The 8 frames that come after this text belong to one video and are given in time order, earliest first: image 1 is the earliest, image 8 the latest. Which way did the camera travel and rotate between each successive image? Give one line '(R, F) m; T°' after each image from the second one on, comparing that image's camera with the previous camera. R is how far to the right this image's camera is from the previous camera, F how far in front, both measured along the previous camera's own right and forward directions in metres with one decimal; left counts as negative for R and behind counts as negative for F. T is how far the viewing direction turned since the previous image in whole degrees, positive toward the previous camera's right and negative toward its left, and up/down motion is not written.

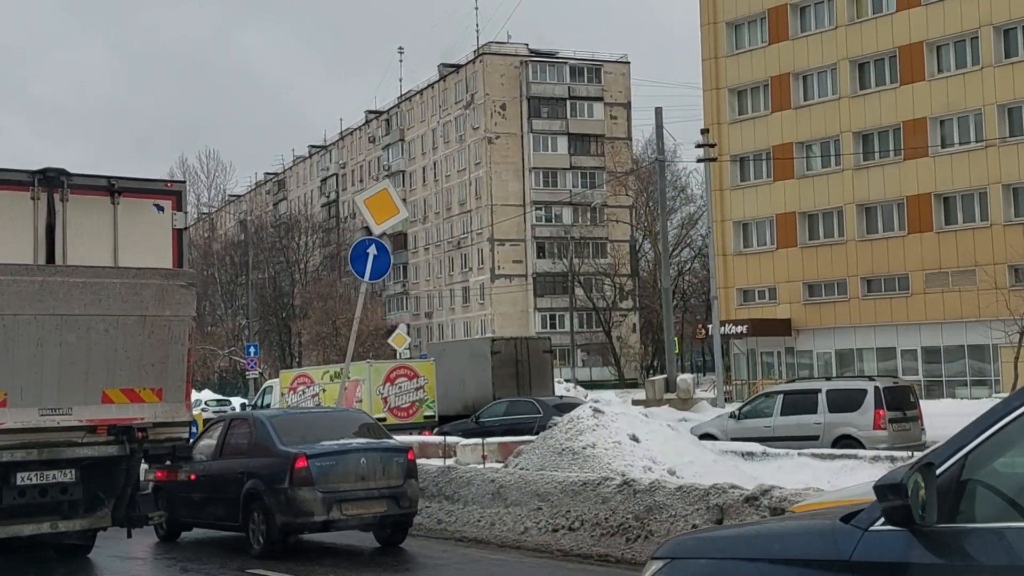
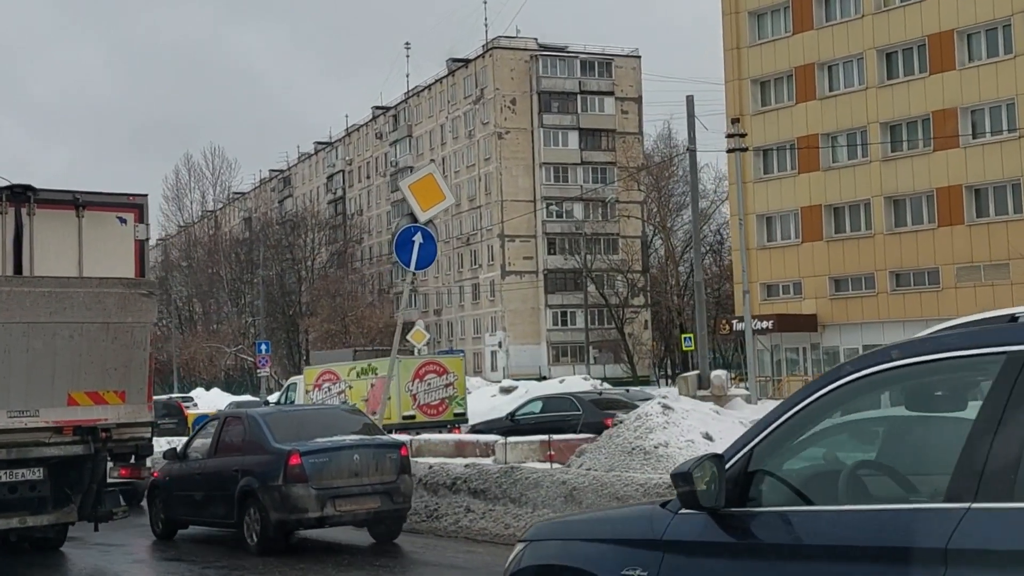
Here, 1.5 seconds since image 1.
(-0.6, +0.8) m; 0°
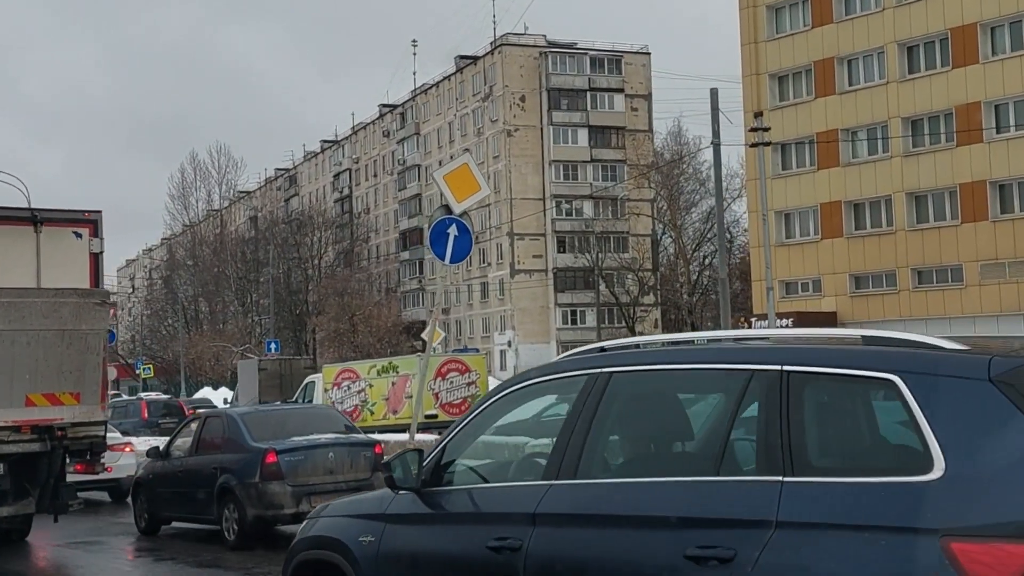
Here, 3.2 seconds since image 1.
(-0.4, +0.5) m; 0°
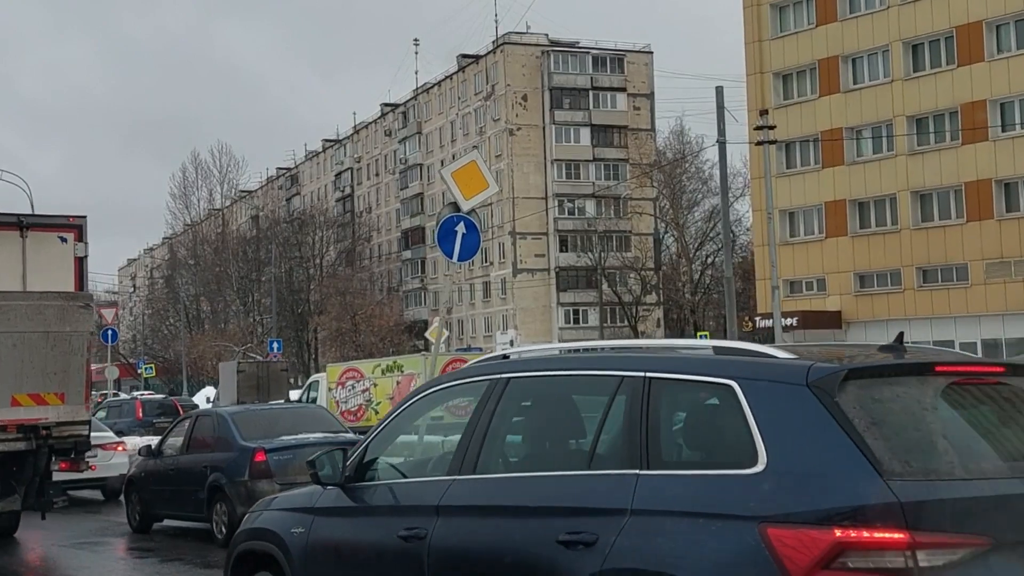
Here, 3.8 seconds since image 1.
(-0.1, +0.1) m; 0°
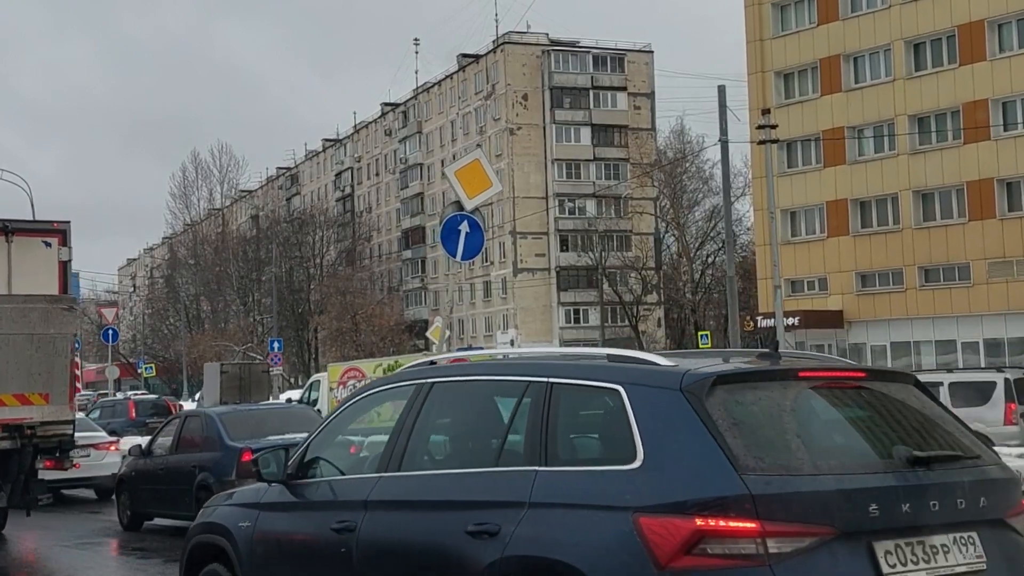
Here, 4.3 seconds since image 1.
(0.0, +0.1) m; 0°
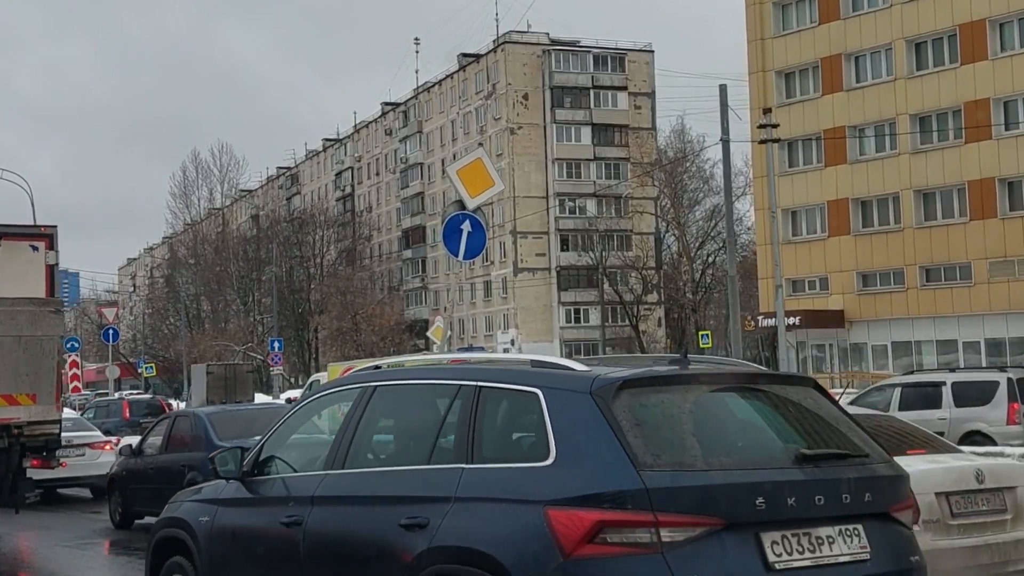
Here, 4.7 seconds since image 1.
(0.0, 0.0) m; 0°
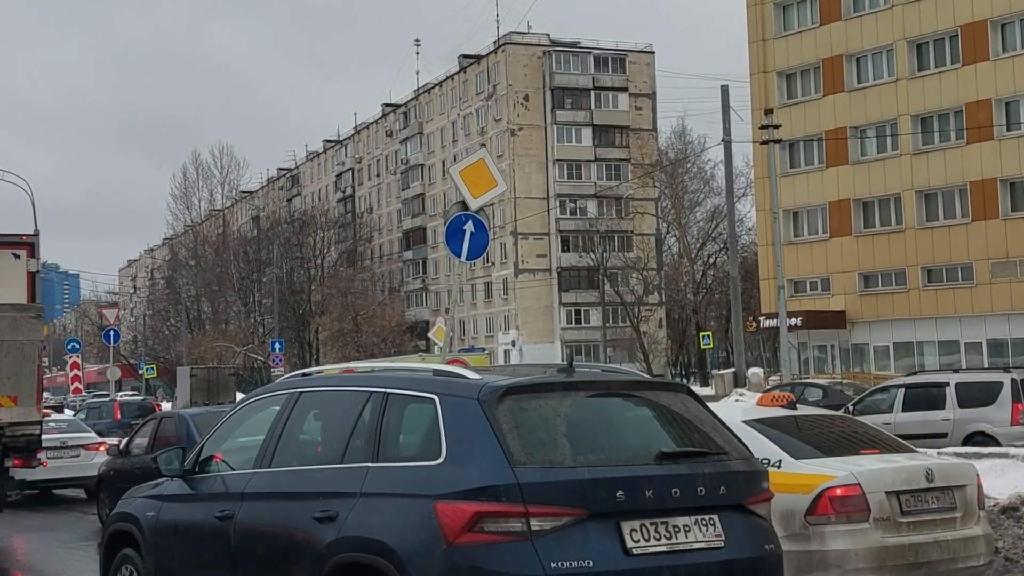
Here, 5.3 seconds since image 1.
(0.0, 0.0) m; 0°
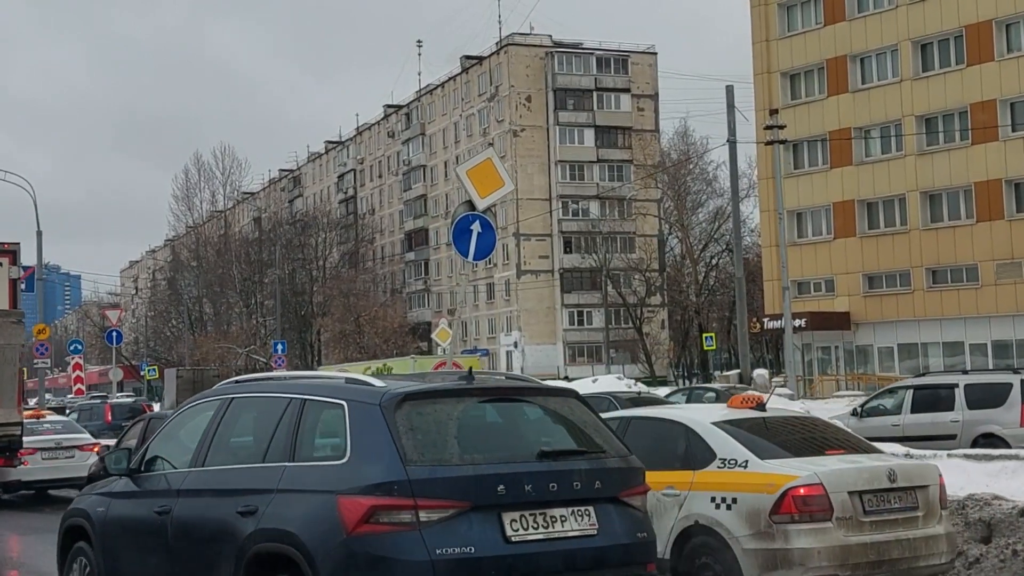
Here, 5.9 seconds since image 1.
(-0.1, +0.1) m; 0°
